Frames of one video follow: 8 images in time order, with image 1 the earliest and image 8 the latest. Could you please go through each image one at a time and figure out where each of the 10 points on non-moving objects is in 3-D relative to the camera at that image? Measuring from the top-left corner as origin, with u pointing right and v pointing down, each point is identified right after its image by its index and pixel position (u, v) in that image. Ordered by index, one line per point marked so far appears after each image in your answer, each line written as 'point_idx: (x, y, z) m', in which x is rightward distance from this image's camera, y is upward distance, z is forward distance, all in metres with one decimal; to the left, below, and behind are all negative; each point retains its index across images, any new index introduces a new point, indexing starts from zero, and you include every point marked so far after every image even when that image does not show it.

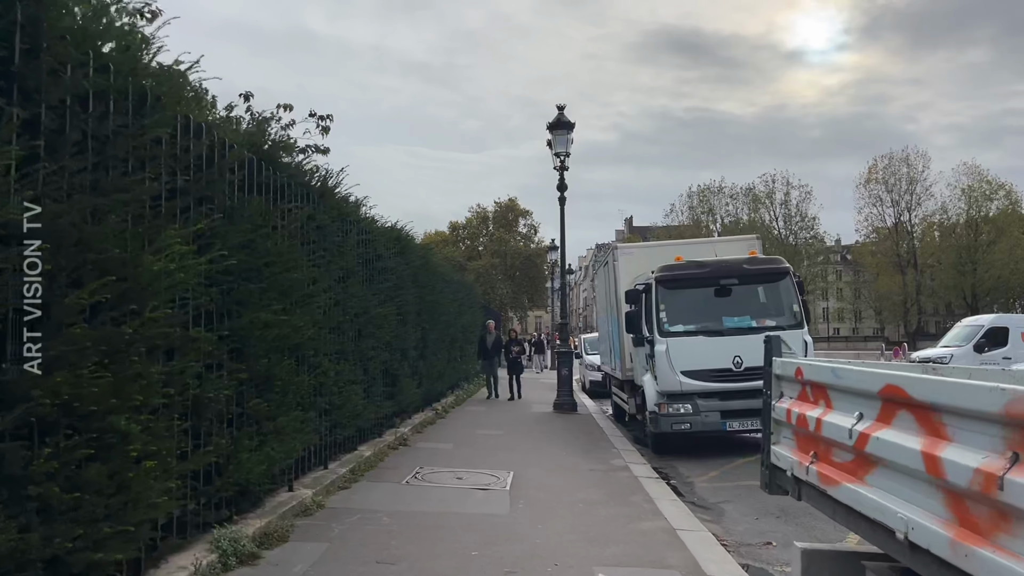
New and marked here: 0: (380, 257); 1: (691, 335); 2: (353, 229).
0: (-1.7, +0.4, +10.4) m
1: (+2.5, -0.7, +11.6) m
2: (-1.8, +0.7, +9.0) m
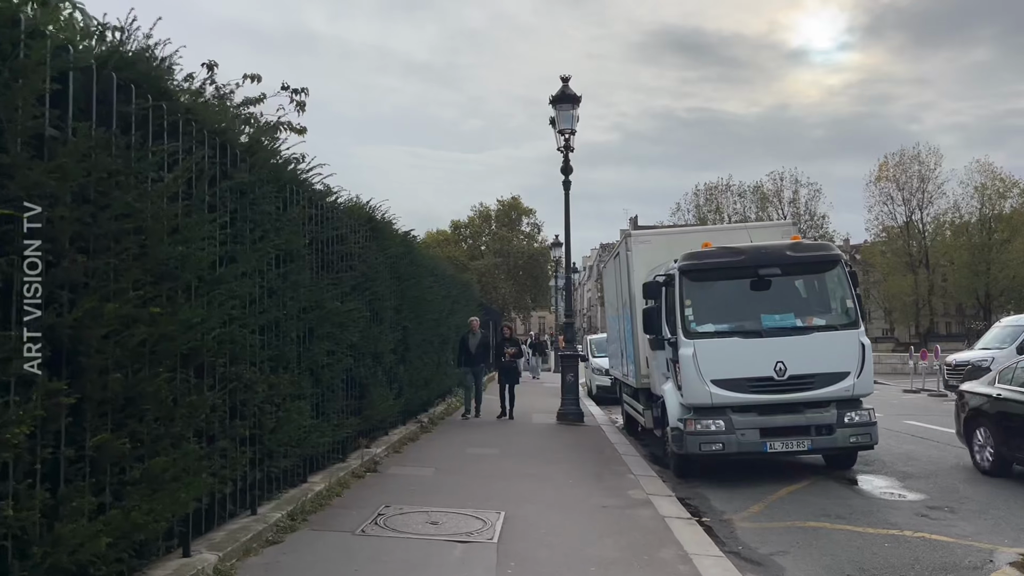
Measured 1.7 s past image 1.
0: (-1.8, +0.5, +8.4) m
1: (+2.5, -0.6, +9.6) m
2: (-1.9, +0.8, +7.0) m
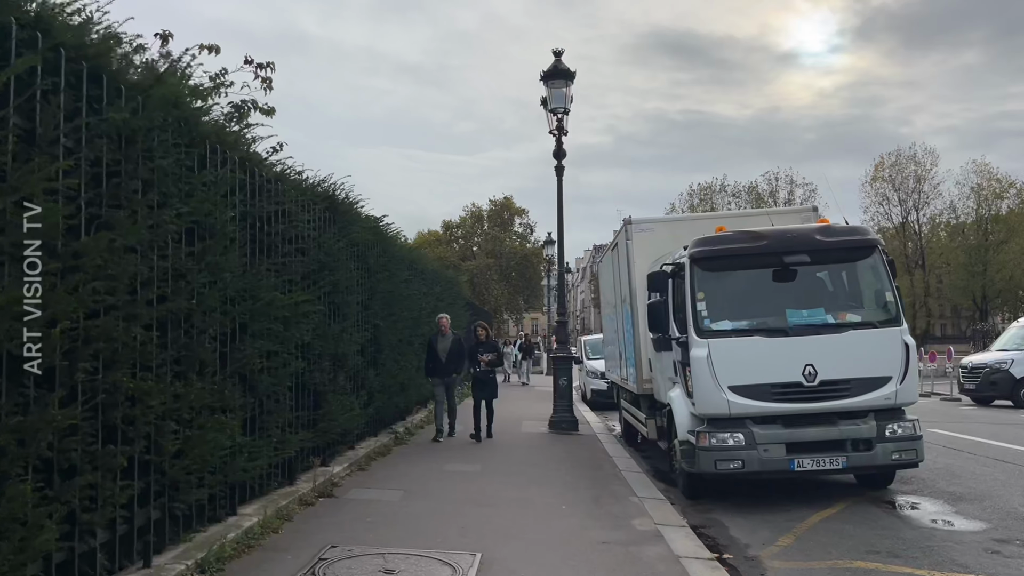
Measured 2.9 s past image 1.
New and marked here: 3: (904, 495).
0: (-2.0, +0.6, +7.0) m
1: (+2.3, -0.5, +8.2) m
2: (-2.0, +0.9, +5.6) m
3: (+4.0, -2.1, +8.5) m
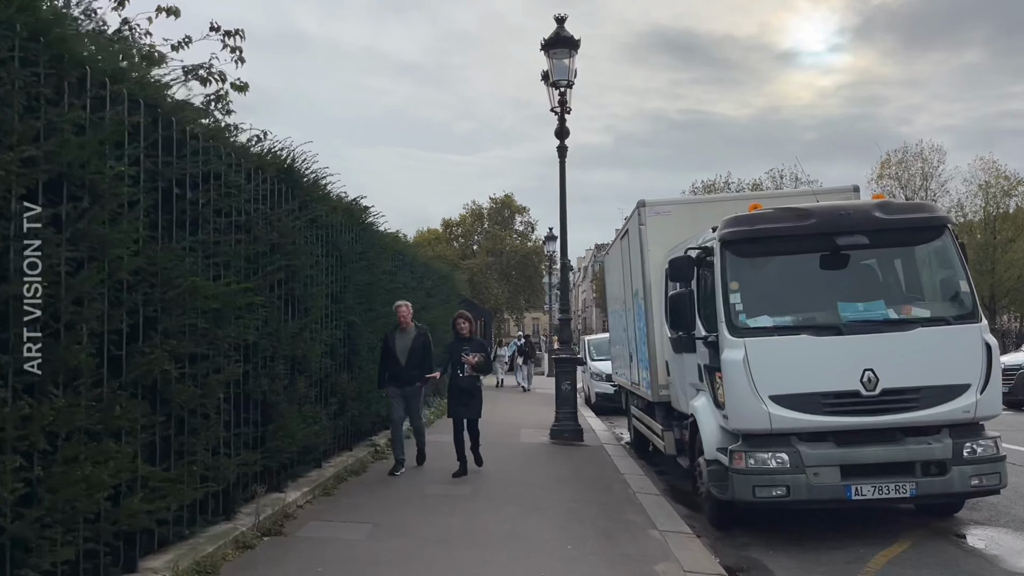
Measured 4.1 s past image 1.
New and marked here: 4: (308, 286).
0: (-2.0, +0.7, +5.5) m
1: (+2.2, -0.4, +6.7) m
2: (-2.1, +1.0, +4.1) m
3: (+4.0, -2.0, +7.0) m
4: (-1.9, 0.0, +7.5) m
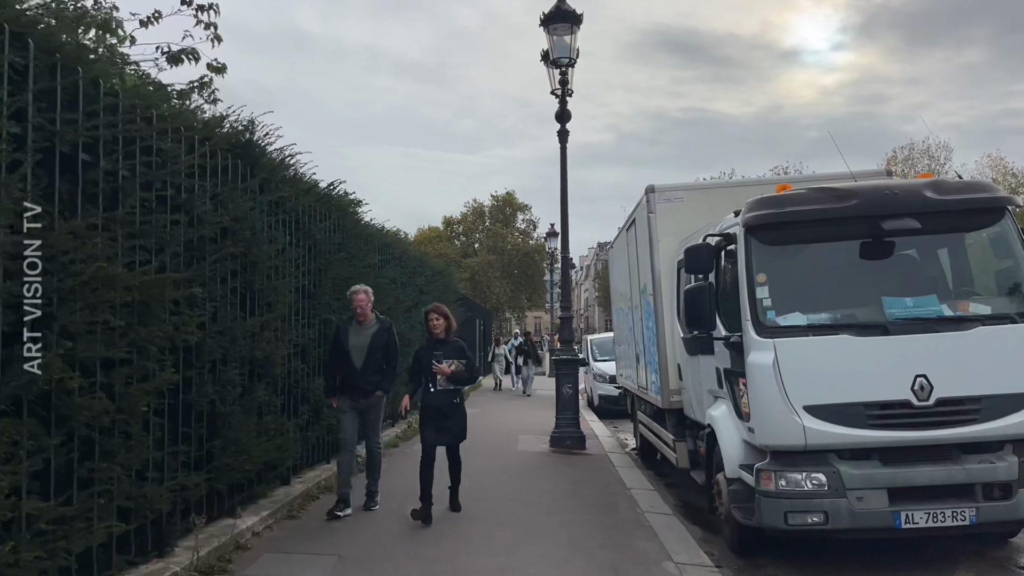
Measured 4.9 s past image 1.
0: (-2.1, +0.8, +4.6) m
1: (+2.2, -0.3, +5.8) m
2: (-2.1, +1.0, +3.2) m
3: (+3.9, -2.0, +6.1) m
4: (-1.9, +0.1, +6.6) m
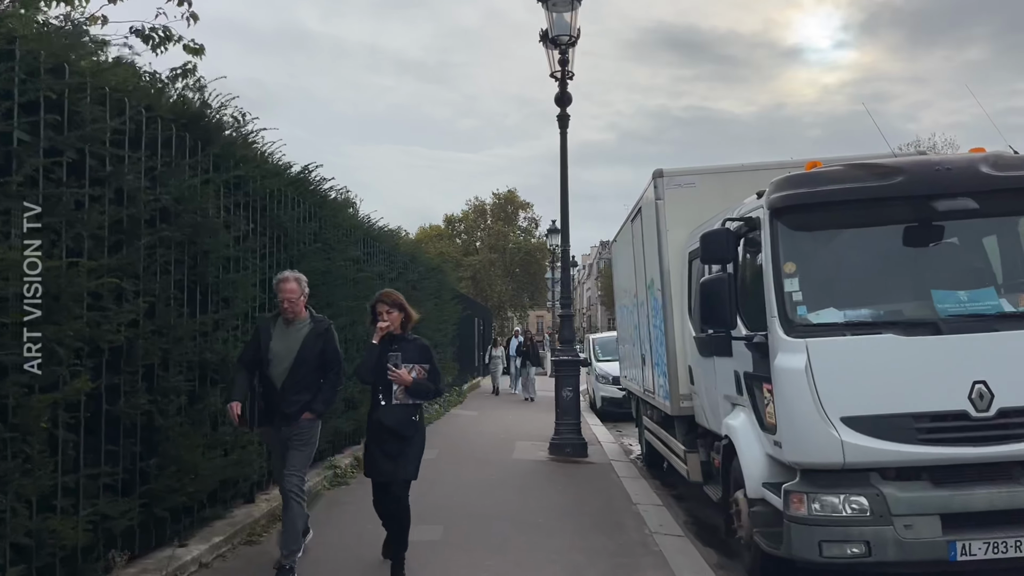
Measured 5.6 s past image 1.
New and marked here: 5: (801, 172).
0: (-2.2, +0.8, +3.8) m
1: (+2.1, -0.3, +4.9) m
2: (-2.2, +1.1, +2.4) m
3: (+3.9, -1.9, +5.2) m
4: (-2.0, +0.1, +5.8) m
5: (+1.9, +0.8, +5.5) m
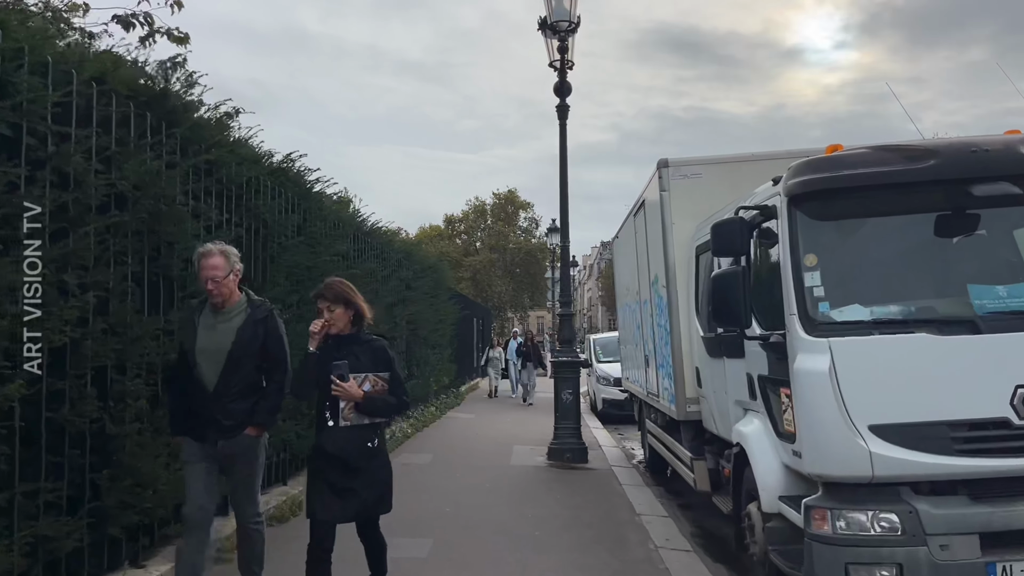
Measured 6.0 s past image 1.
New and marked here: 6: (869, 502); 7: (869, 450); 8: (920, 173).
0: (-2.2, +0.8, +3.3) m
1: (+2.1, -0.2, +4.5) m
2: (-2.3, +1.1, +1.9) m
3: (+3.8, -1.9, +4.8) m
4: (-2.0, +0.2, +5.3) m
5: (+1.9, +0.8, +5.1) m
6: (+1.9, -1.1, +4.4) m
7: (+1.9, -0.8, +4.3) m
8: (+2.3, +0.7, +4.7) m
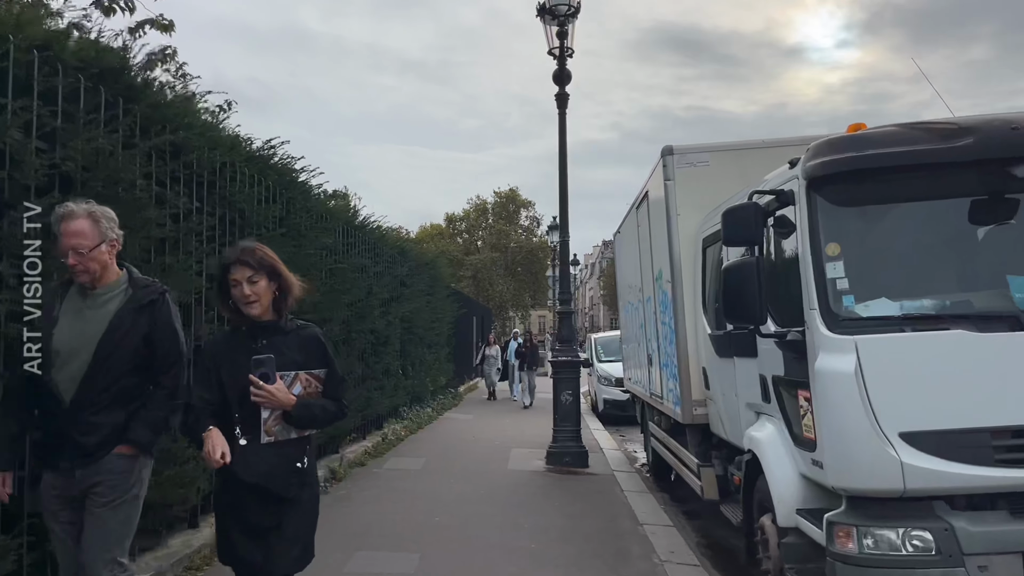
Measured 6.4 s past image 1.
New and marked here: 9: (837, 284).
0: (-2.2, +0.9, +2.9) m
1: (+2.0, -0.2, +4.0) m
2: (-2.3, +1.1, +1.5) m
3: (+3.8, -1.9, +4.3) m
4: (-2.1, +0.2, +4.9) m
5: (+1.8, +0.8, +4.6) m
6: (+1.9, -1.1, +3.9) m
7: (+1.8, -0.8, +3.8) m
8: (+2.3, +0.7, +4.3) m
9: (+1.7, 0.0, +4.2) m
